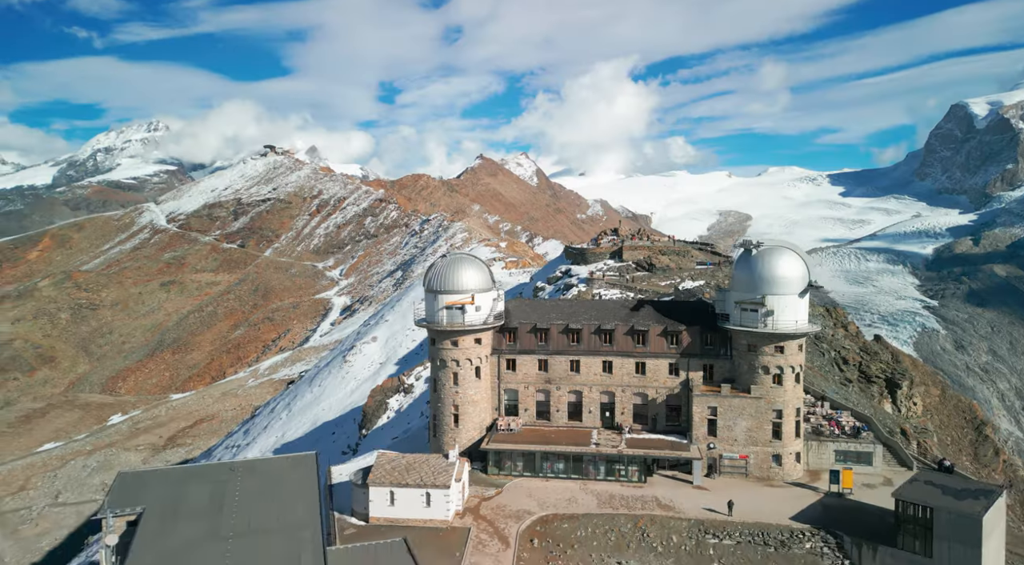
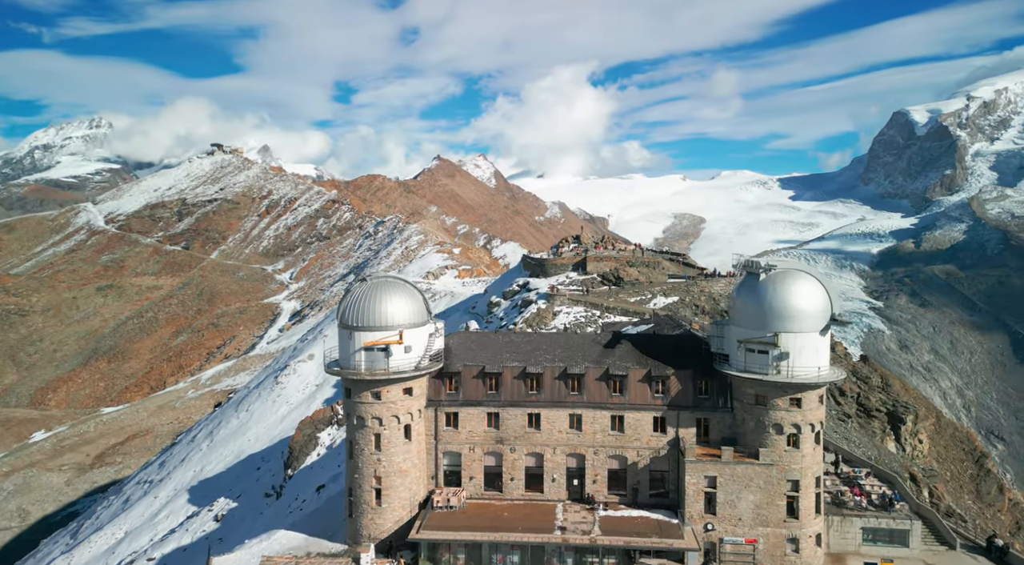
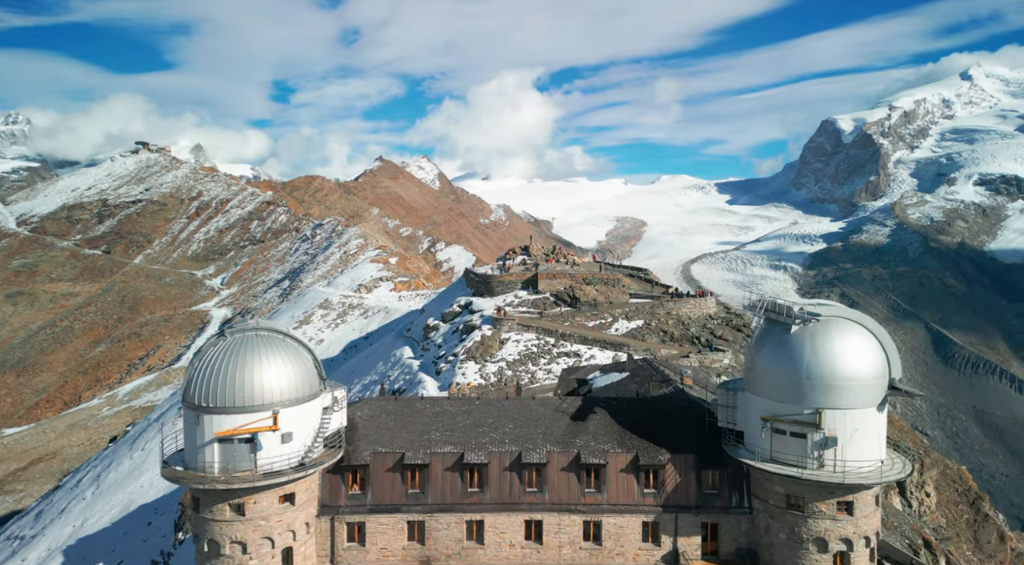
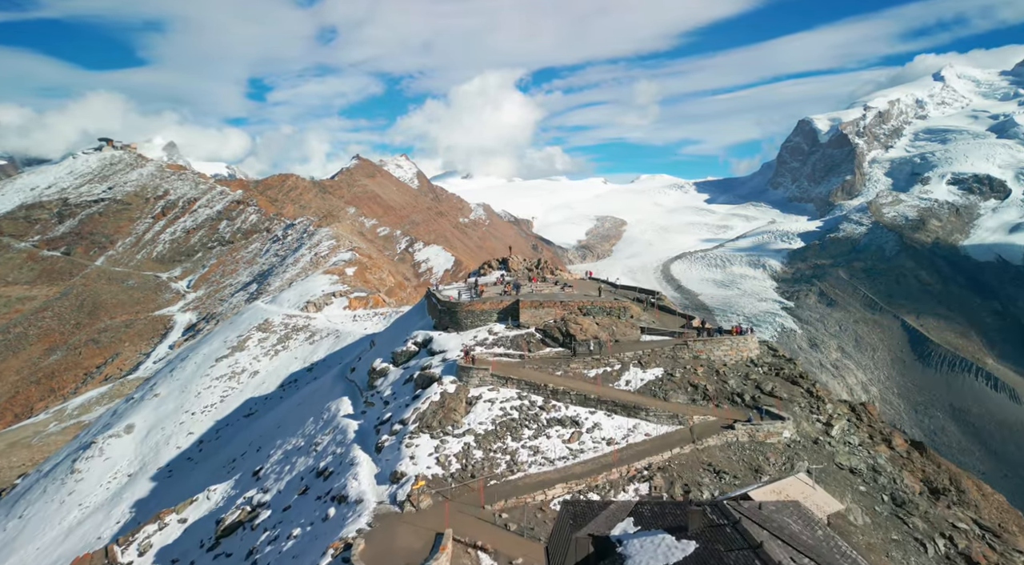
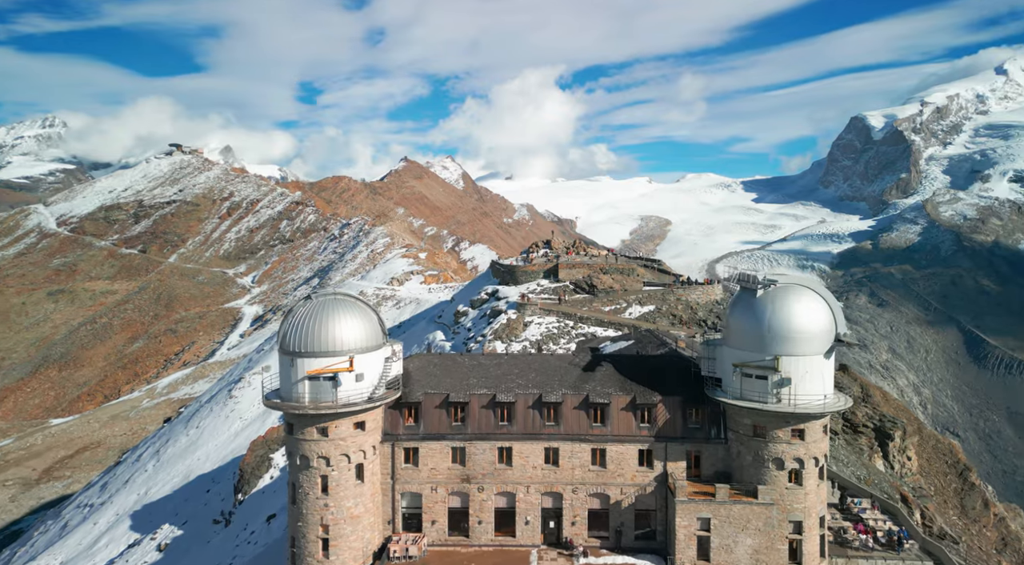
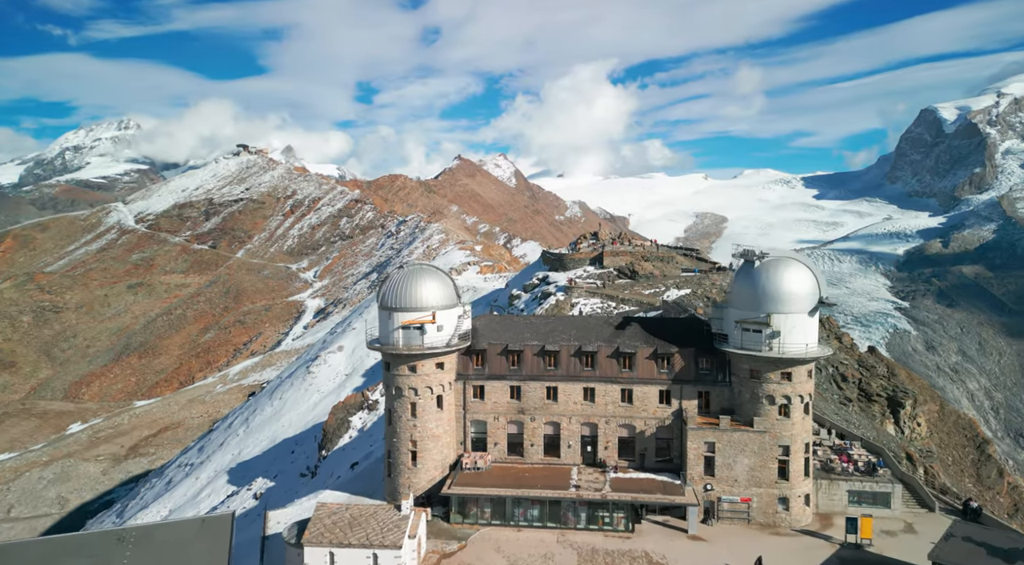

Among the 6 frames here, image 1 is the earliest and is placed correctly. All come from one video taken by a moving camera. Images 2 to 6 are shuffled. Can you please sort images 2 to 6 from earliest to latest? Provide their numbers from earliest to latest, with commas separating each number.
6, 2, 5, 3, 4
